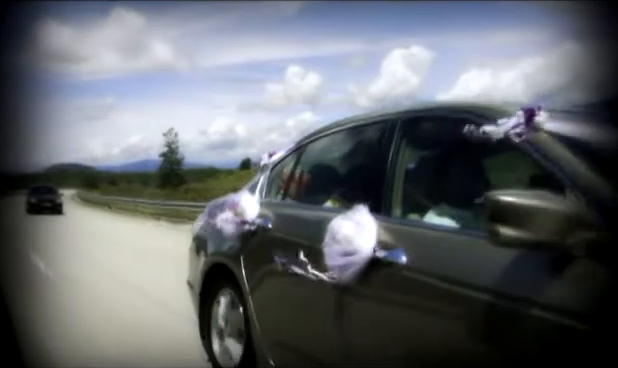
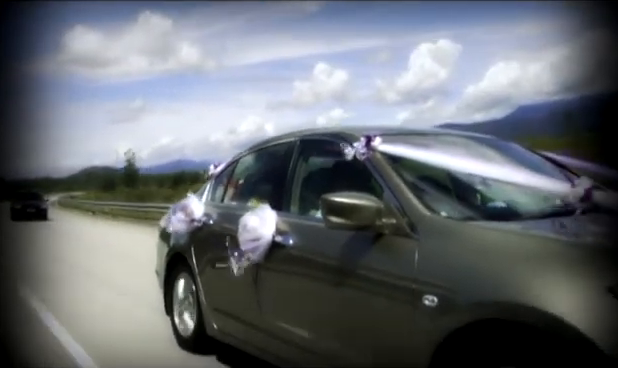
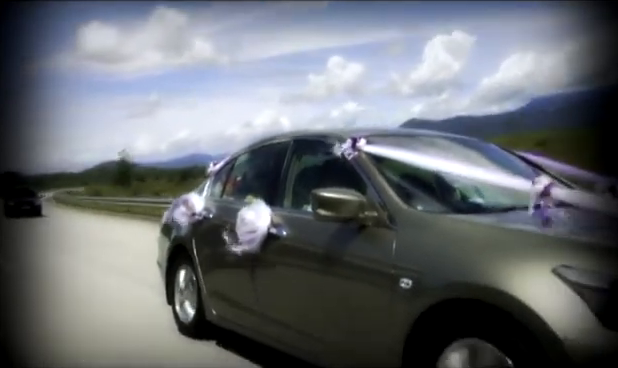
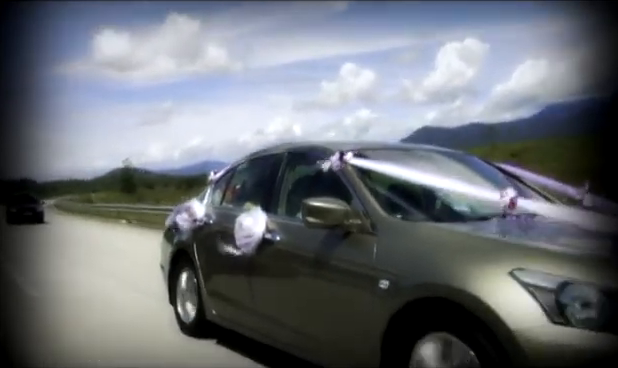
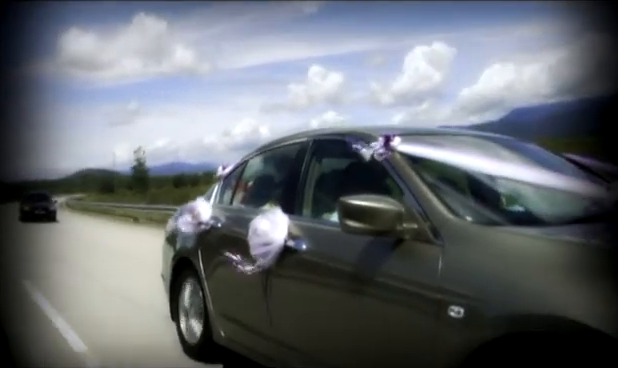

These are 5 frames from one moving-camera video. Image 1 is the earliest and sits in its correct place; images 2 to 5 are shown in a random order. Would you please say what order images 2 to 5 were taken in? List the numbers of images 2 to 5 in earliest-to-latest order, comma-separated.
5, 2, 3, 4
